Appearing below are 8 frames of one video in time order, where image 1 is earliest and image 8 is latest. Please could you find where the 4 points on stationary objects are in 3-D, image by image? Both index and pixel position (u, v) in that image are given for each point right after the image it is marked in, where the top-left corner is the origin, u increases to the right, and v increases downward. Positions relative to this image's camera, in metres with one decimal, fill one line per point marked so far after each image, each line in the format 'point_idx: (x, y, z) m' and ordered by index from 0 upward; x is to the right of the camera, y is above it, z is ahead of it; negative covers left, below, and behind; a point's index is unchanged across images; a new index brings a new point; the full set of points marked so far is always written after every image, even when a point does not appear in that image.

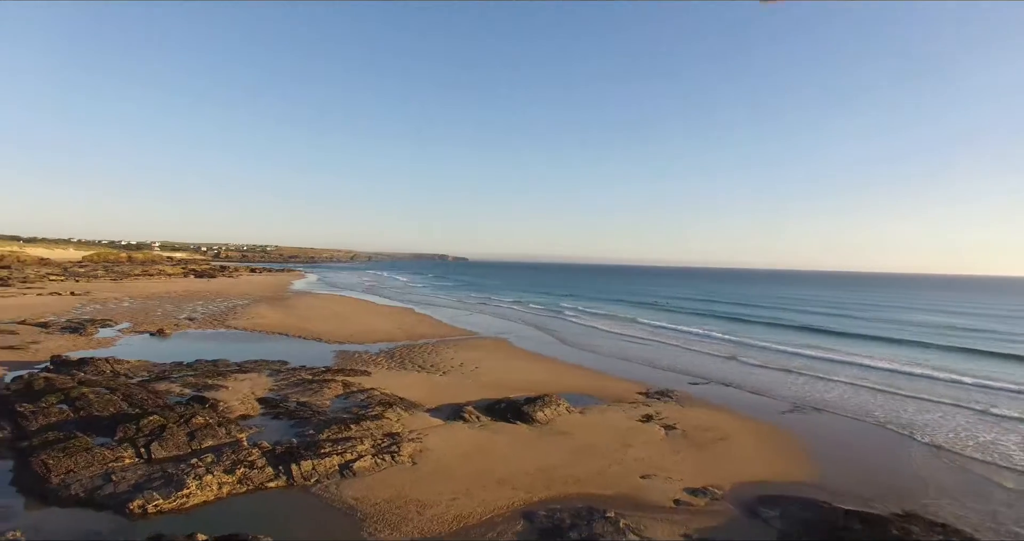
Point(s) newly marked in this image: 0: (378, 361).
0: (-4.2, -2.9, +14.9) m
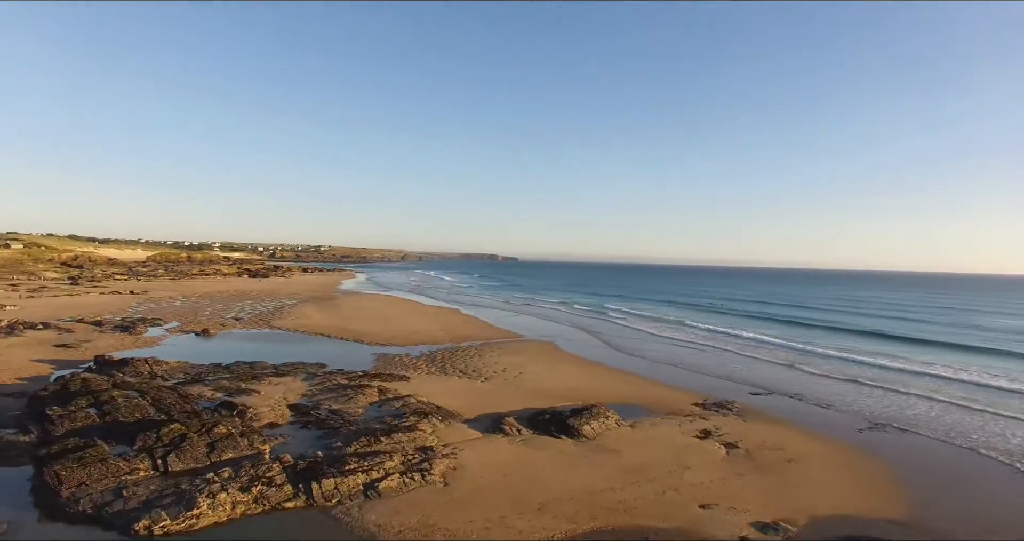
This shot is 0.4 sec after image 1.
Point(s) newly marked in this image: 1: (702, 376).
0: (-3.0, -2.9, +14.4) m
1: (+6.5, -3.7, +16.2) m
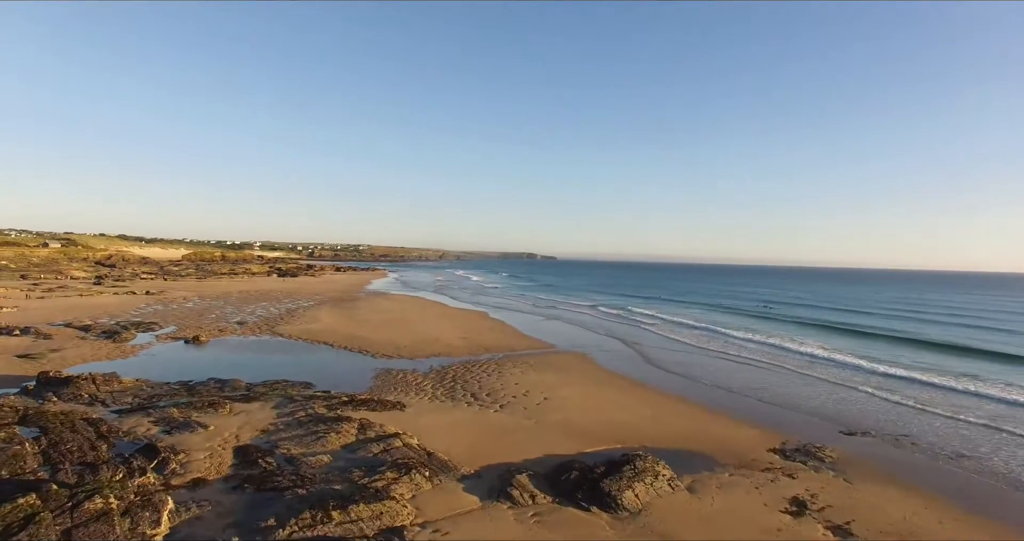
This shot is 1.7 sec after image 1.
0: (-2.4, -3.0, +12.1) m
1: (+7.2, -3.8, +13.1) m
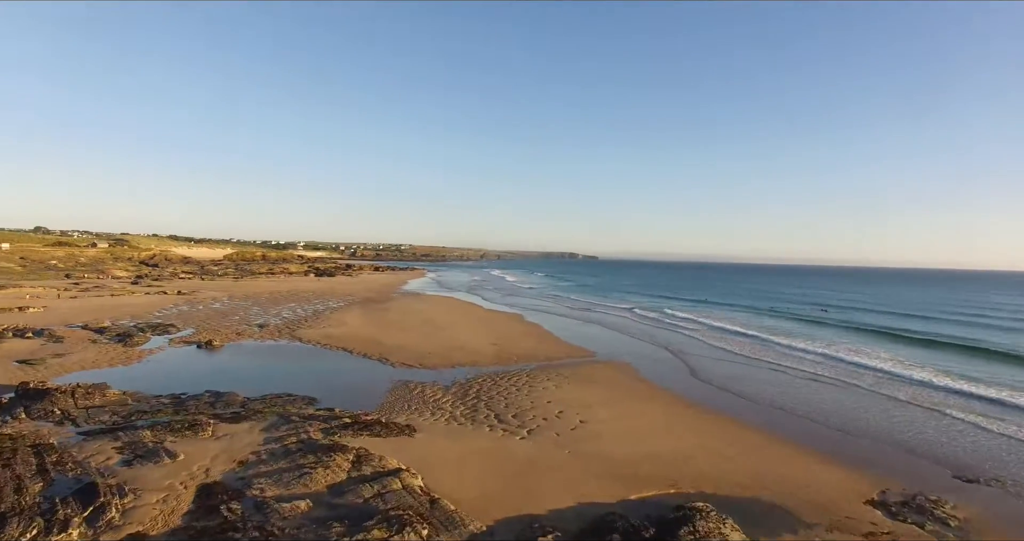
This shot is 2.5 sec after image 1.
0: (-1.7, -3.0, +10.6) m
1: (+7.9, -3.8, +10.8) m
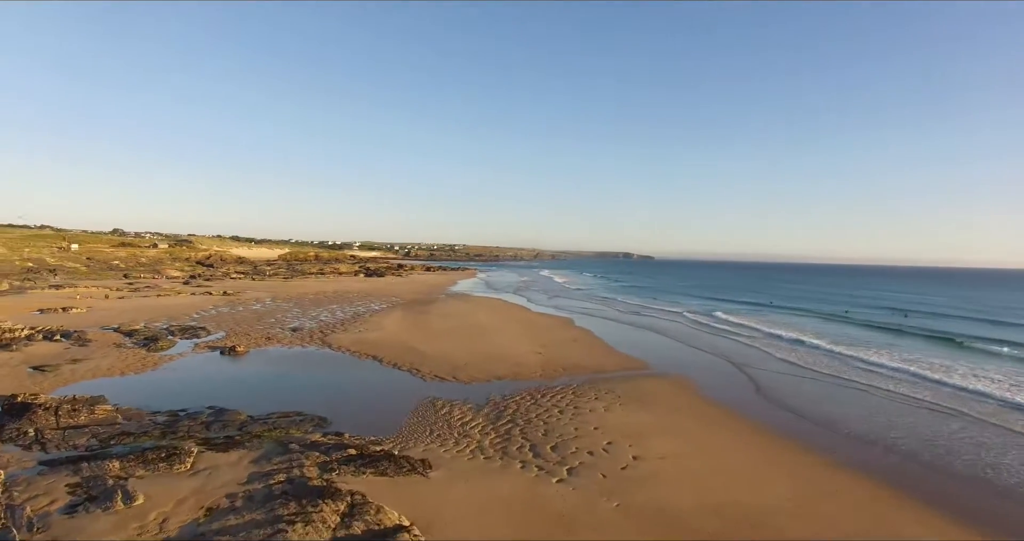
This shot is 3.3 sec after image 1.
0: (-0.9, -3.0, +8.9) m
1: (+8.7, -3.8, +8.1) m
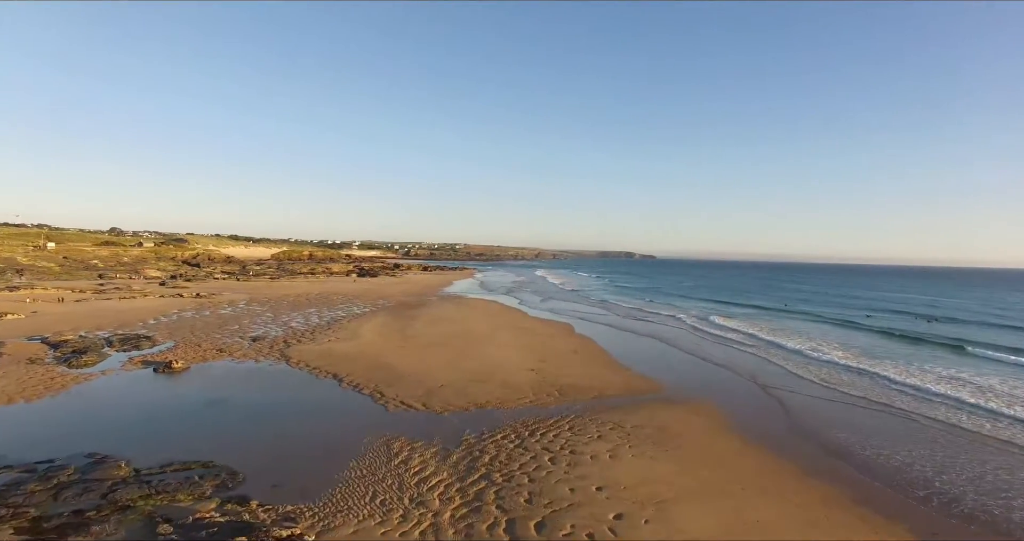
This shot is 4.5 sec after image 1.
0: (-1.3, -3.1, +6.6) m
1: (+8.3, -3.9, +5.6) m
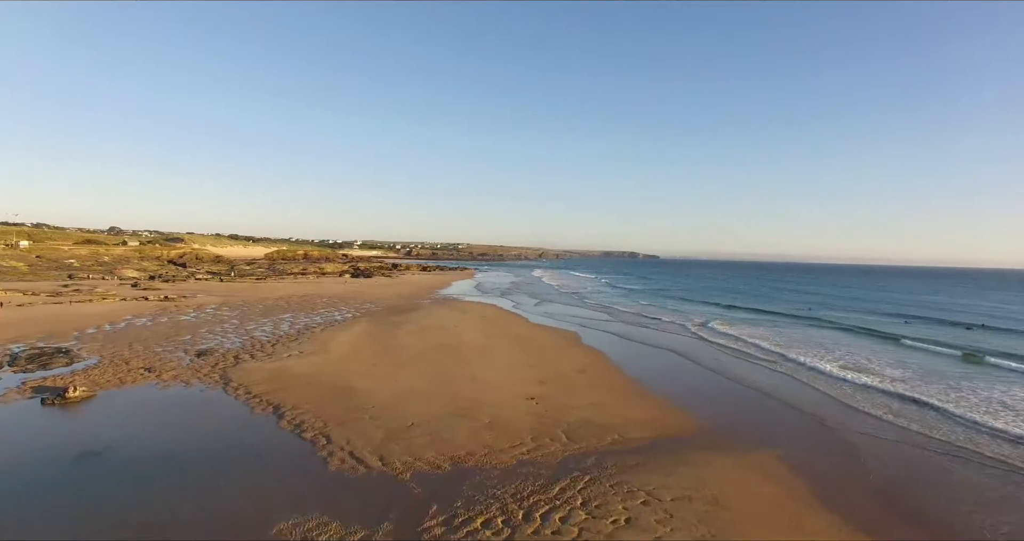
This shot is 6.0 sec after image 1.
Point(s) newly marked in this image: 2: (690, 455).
0: (-1.5, -3.1, +3.9) m
1: (+8.1, -3.9, +2.7) m
2: (+3.2, -3.2, +7.9) m
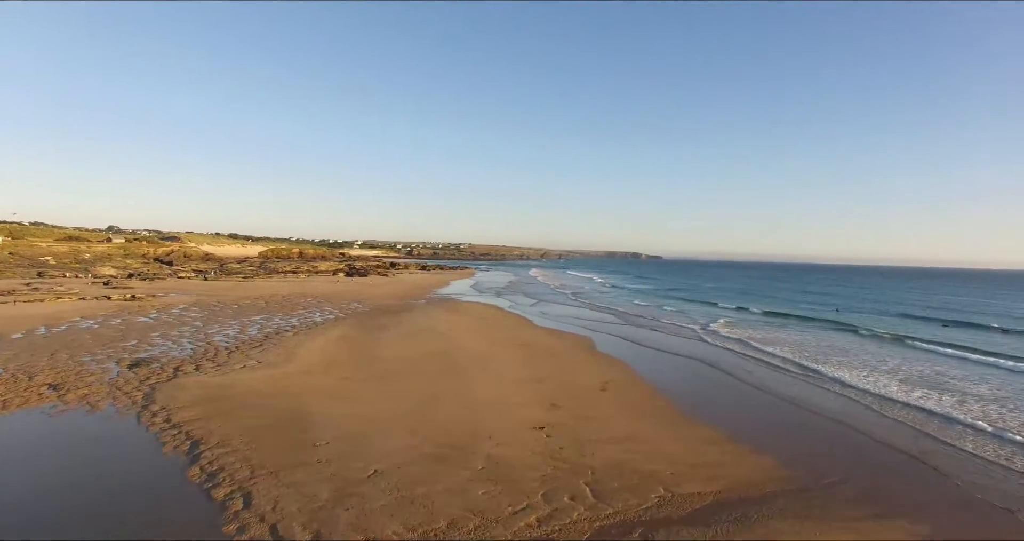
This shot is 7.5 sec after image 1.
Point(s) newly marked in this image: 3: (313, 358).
0: (-1.5, -2.9, +1.4) m
1: (+8.0, -3.7, 0.0) m
2: (+3.2, -3.0, +5.4) m
3: (-4.7, -2.2, +11.4) m
